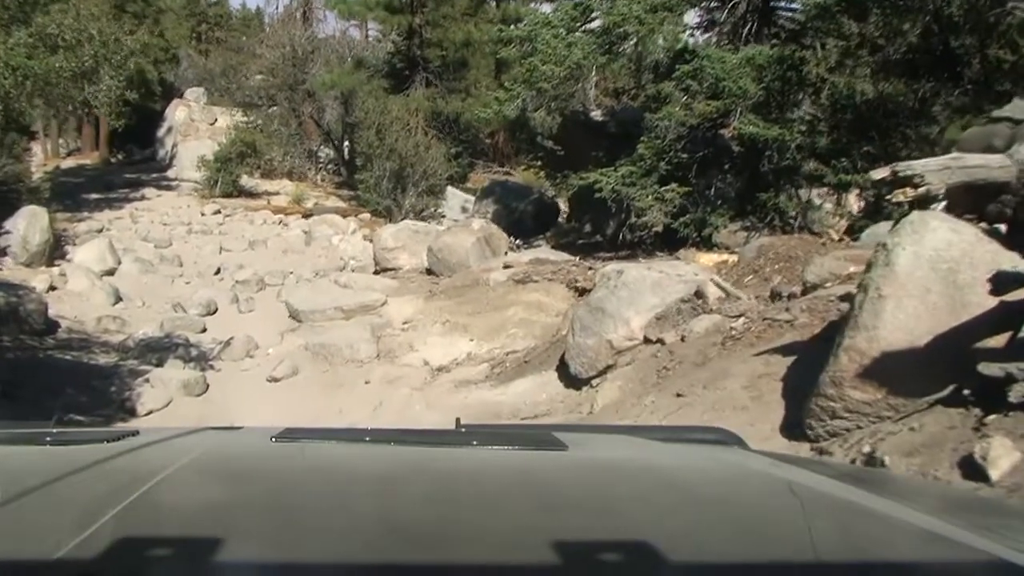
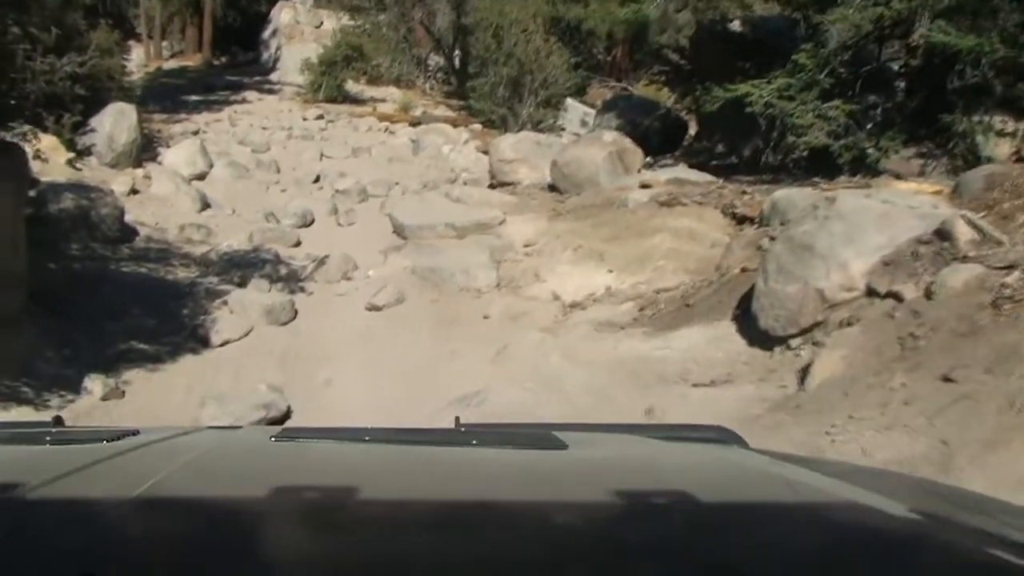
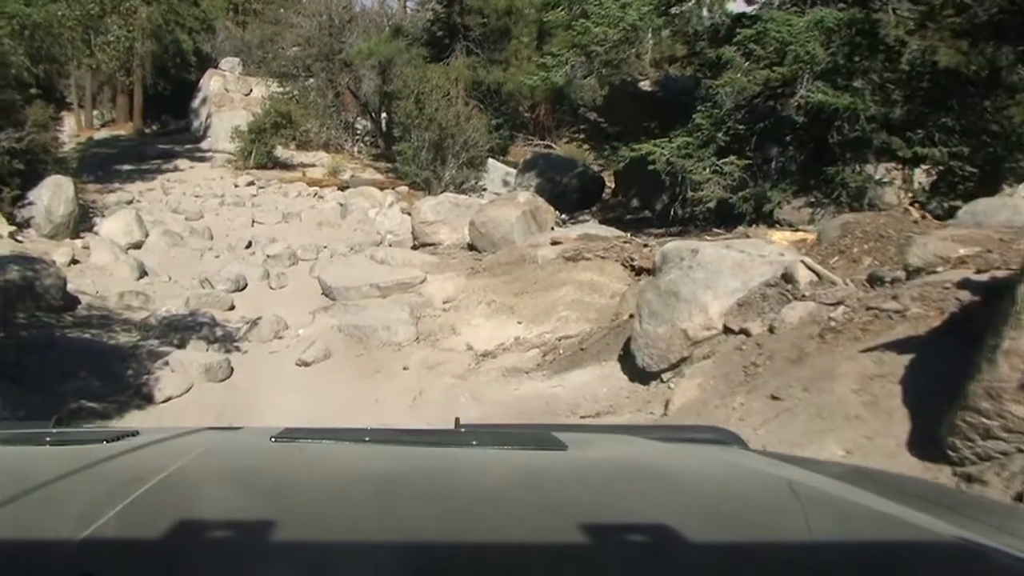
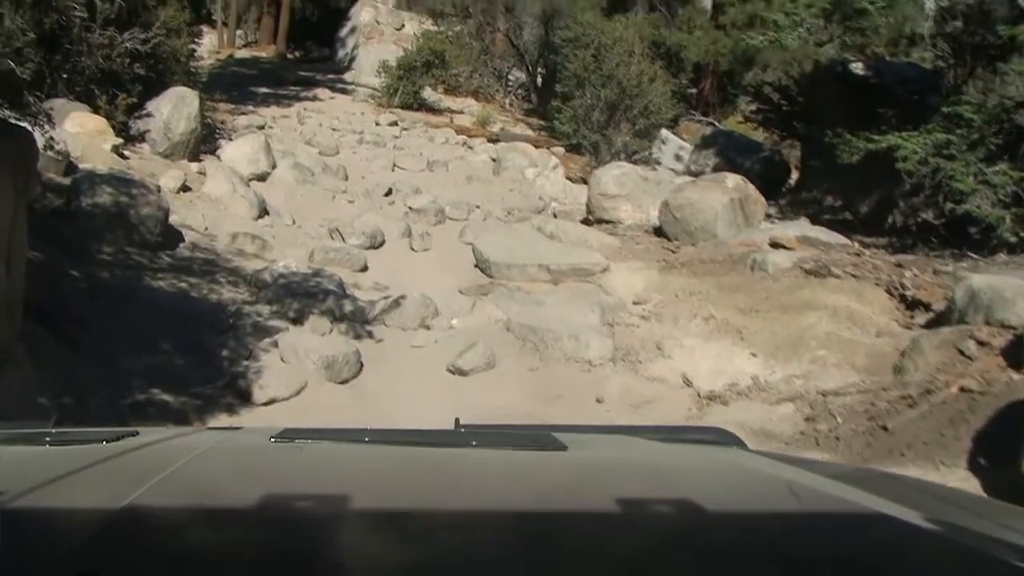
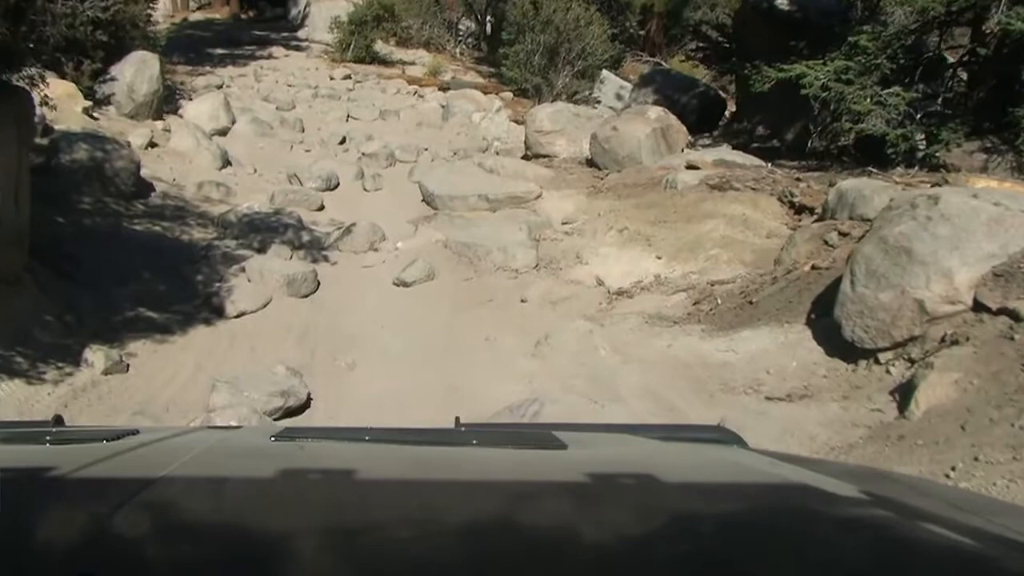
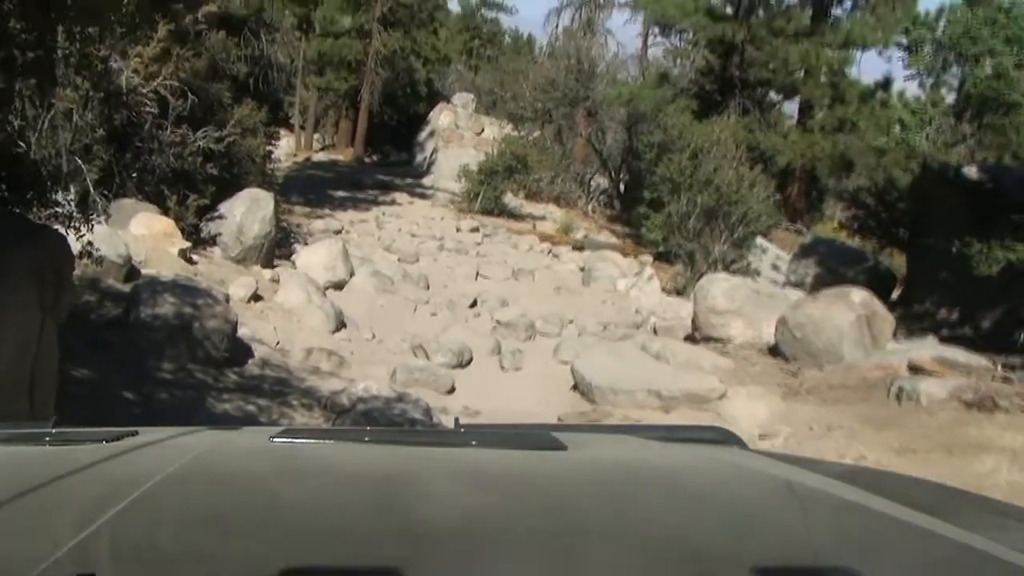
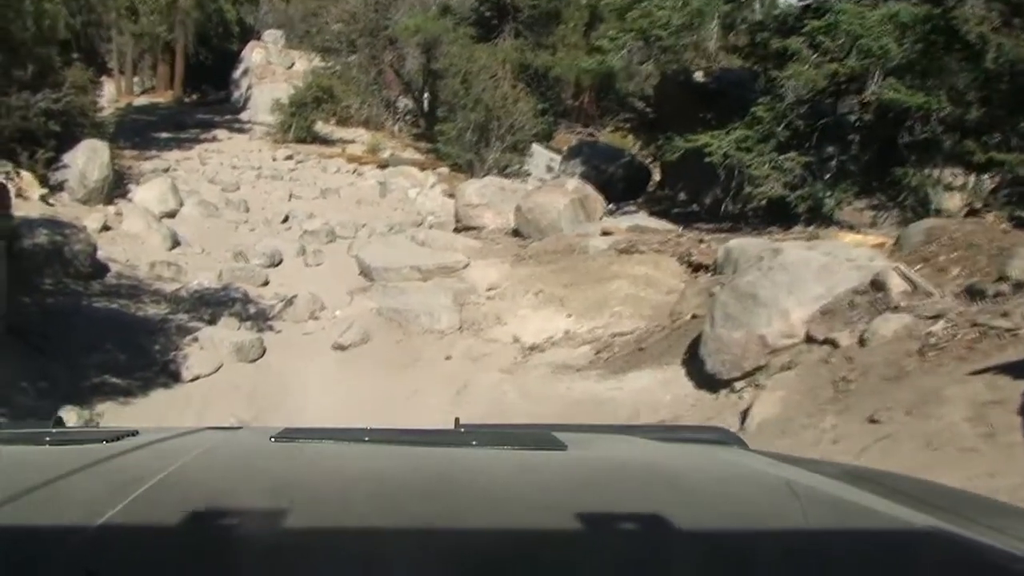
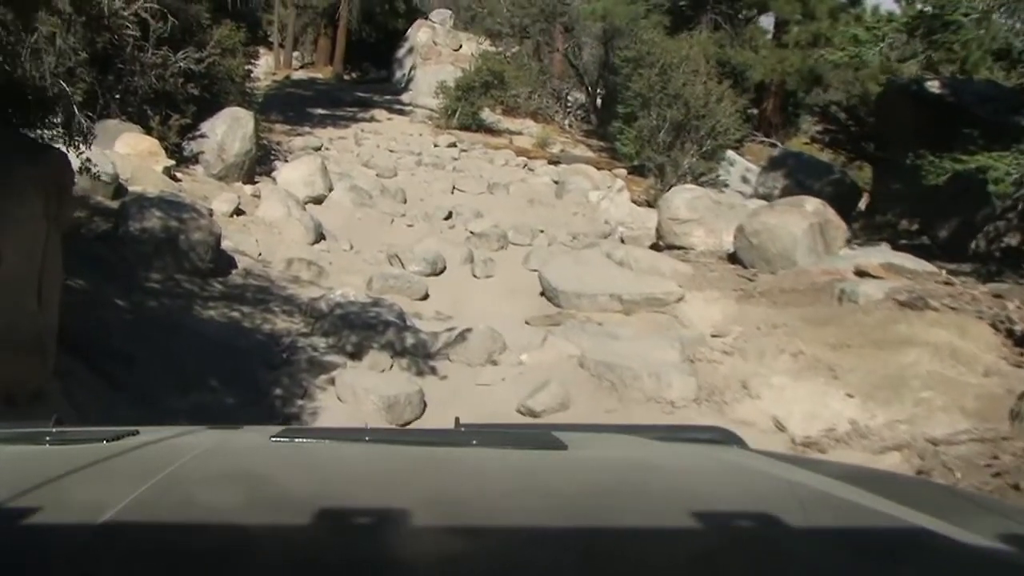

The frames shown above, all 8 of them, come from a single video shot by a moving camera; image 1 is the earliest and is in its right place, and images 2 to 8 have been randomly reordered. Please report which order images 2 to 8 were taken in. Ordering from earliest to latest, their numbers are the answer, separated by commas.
3, 7, 2, 5, 4, 8, 6
